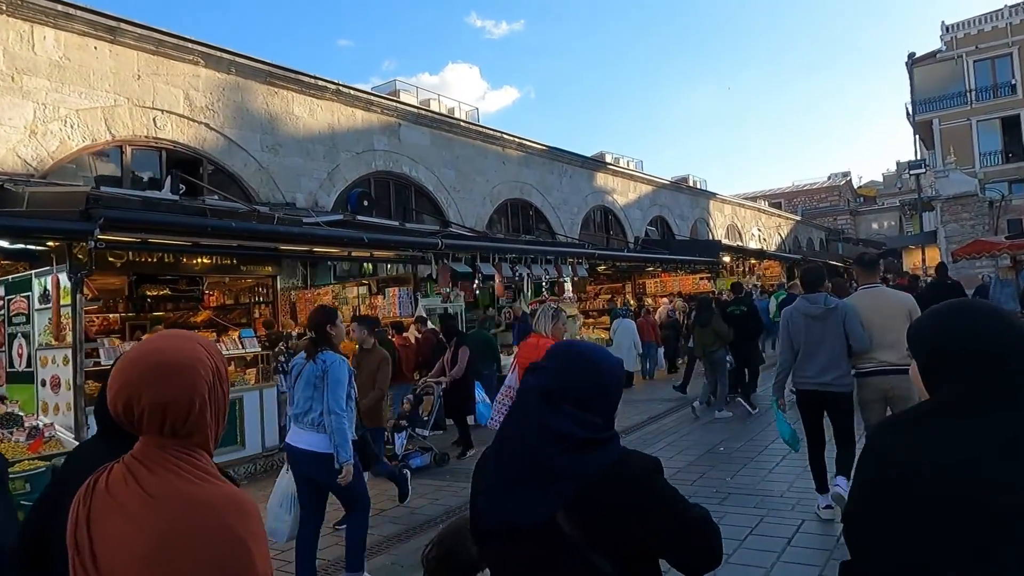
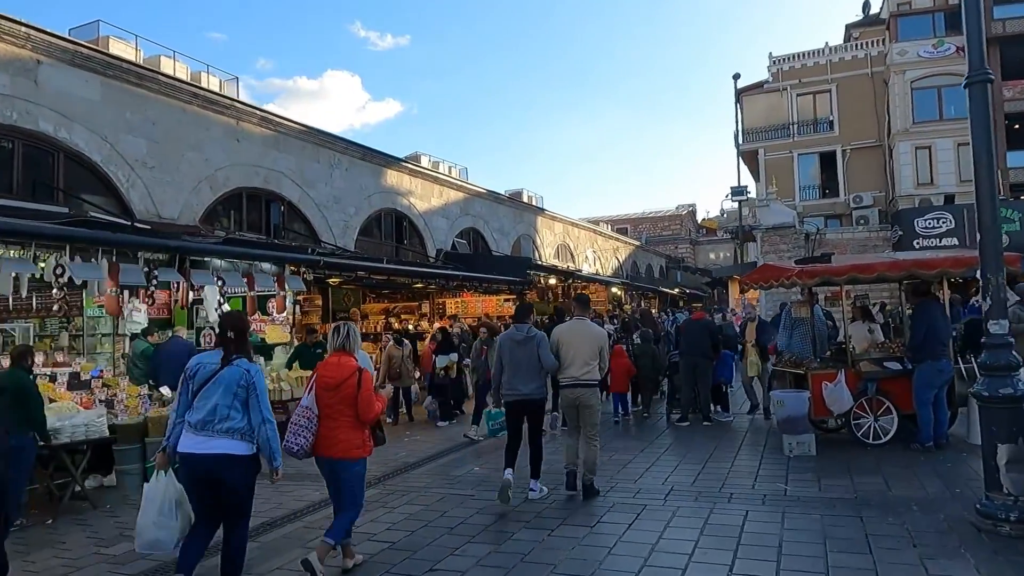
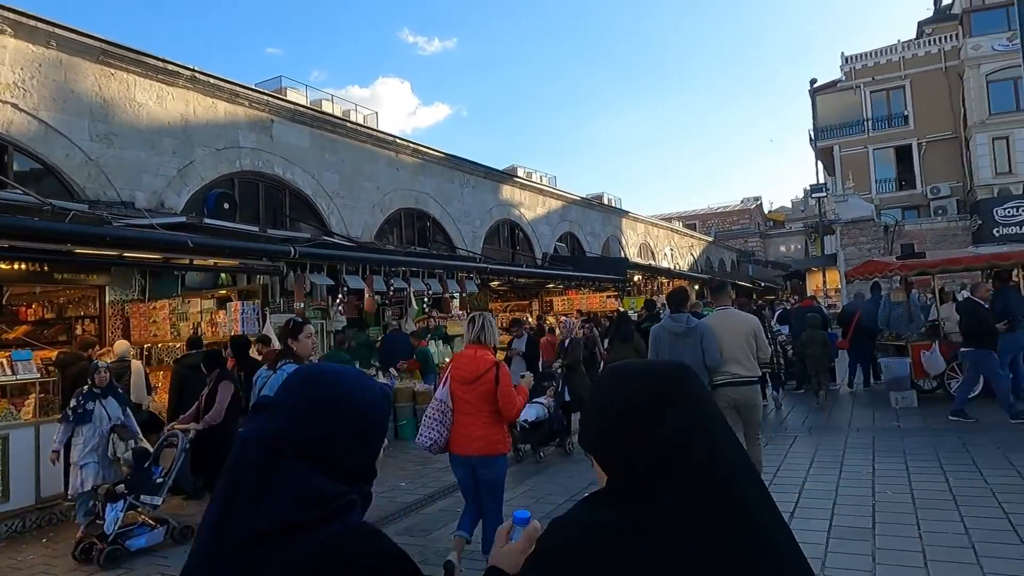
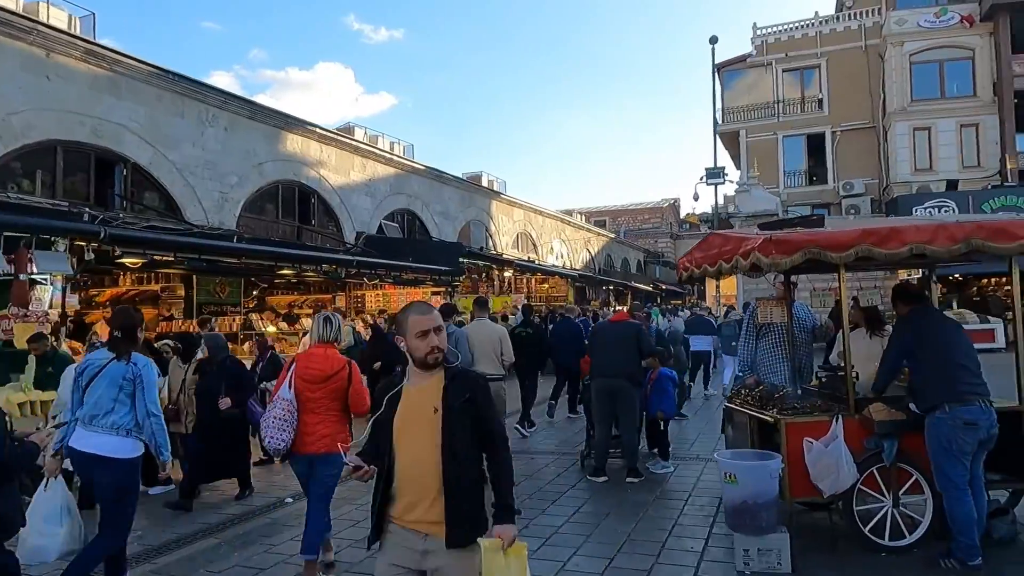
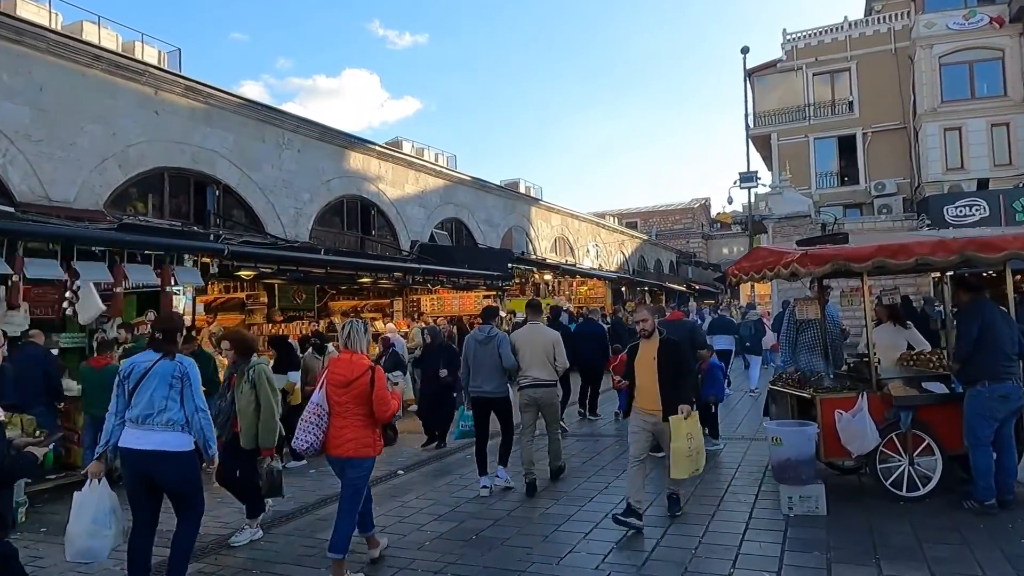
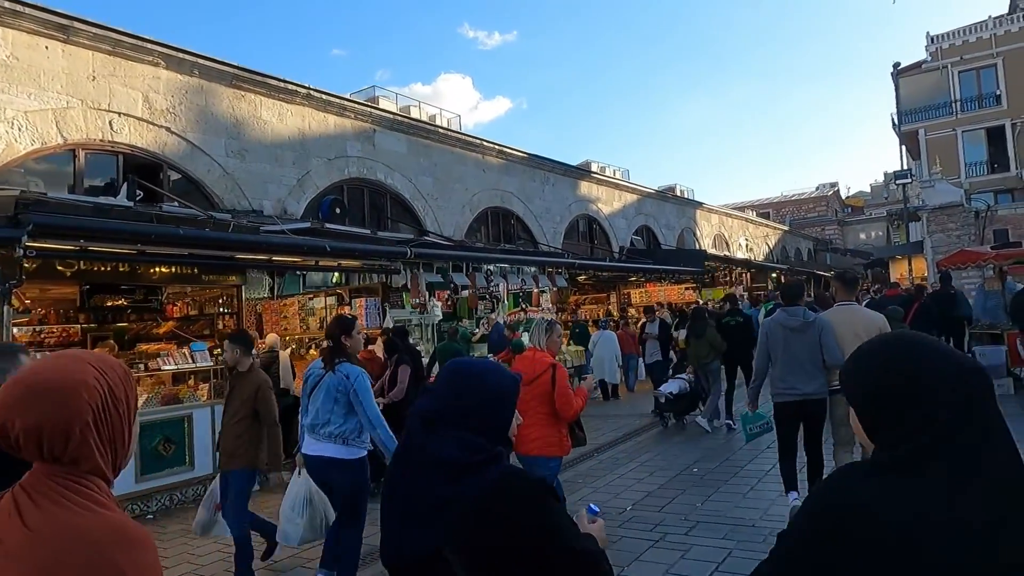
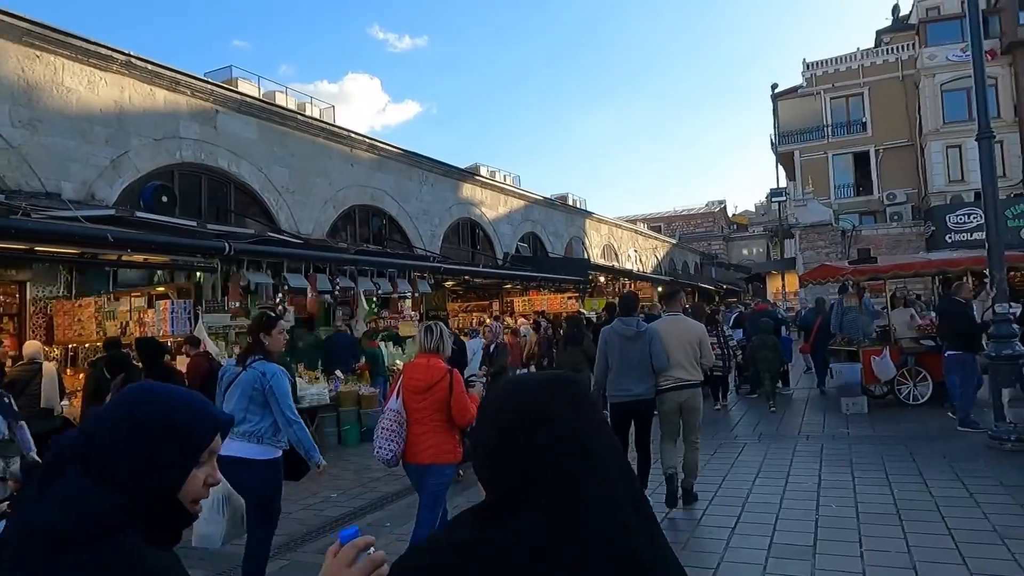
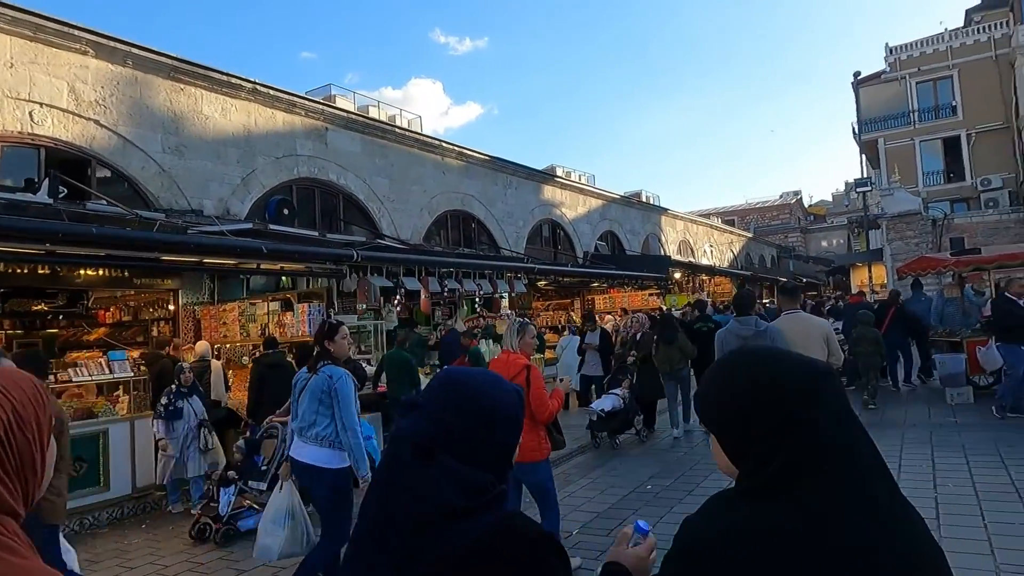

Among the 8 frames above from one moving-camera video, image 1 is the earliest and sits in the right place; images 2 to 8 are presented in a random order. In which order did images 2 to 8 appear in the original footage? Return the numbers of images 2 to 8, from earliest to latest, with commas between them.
6, 8, 3, 7, 2, 5, 4
